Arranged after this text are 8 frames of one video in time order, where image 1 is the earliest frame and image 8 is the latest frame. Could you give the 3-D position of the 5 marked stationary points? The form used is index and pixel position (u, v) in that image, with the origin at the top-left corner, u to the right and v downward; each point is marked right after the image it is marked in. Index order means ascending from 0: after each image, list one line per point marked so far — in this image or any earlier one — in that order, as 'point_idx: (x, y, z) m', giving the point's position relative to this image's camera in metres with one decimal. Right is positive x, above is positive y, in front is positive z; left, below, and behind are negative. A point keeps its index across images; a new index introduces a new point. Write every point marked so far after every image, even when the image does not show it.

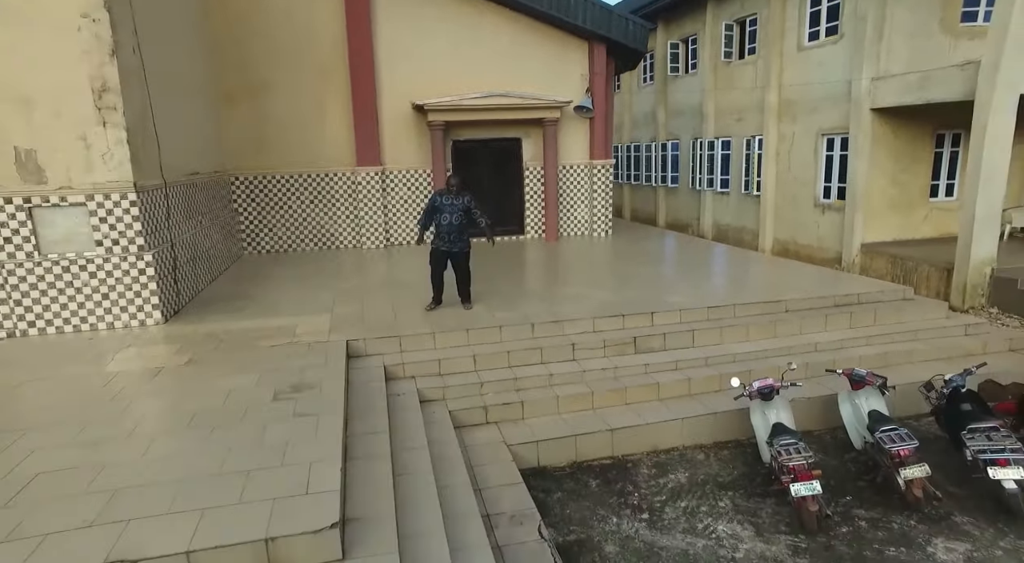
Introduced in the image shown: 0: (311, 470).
0: (-1.0, -1.0, +3.2) m
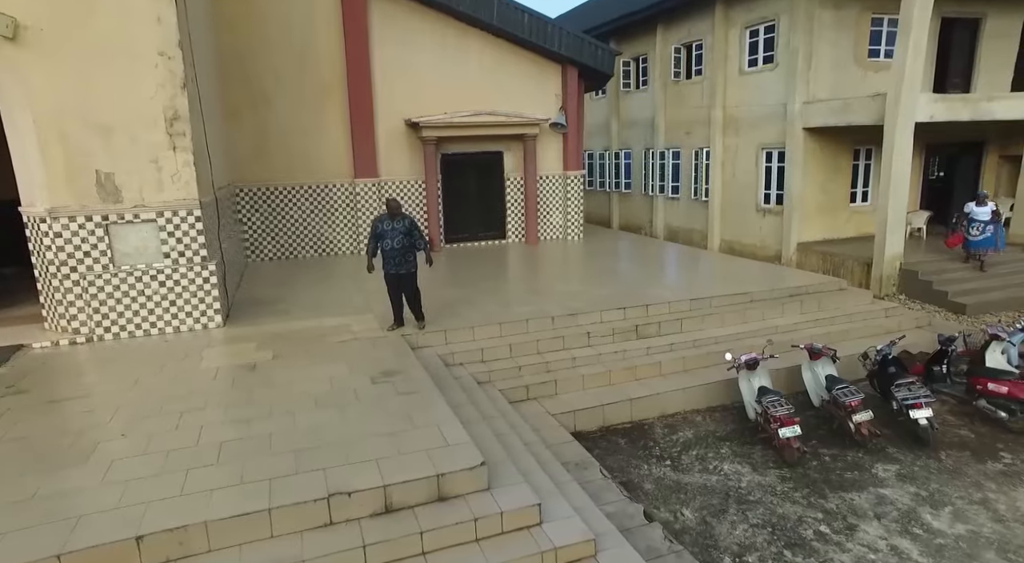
0: (-0.5, -1.0, +4.1) m
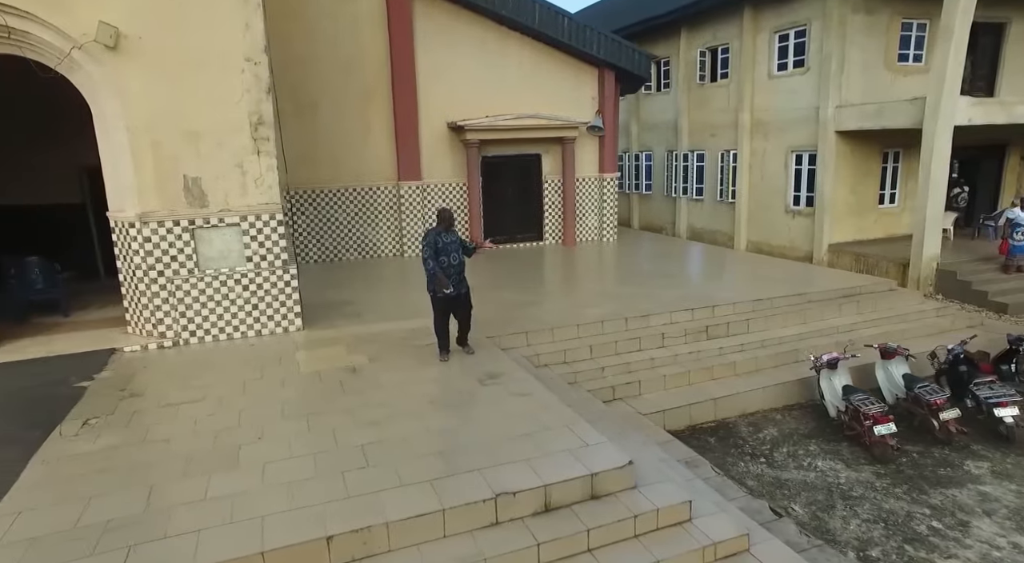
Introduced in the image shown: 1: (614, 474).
0: (+0.4, -1.0, +4.2) m
1: (+0.6, -1.2, +3.7) m
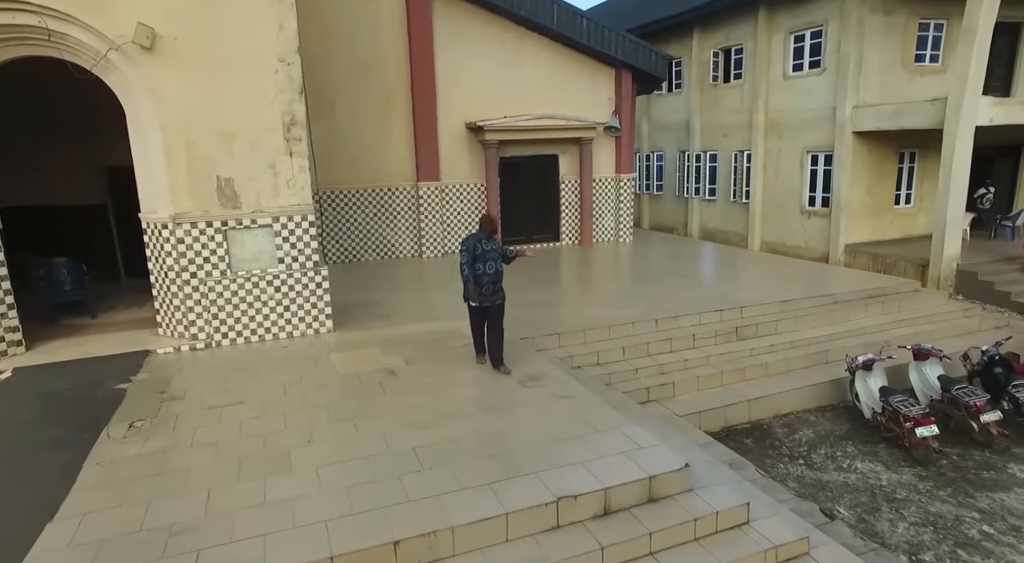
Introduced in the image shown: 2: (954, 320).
0: (+0.8, -1.0, +4.2) m
1: (+1.0, -1.2, +3.7) m
2: (+5.8, -0.5, +7.9) m
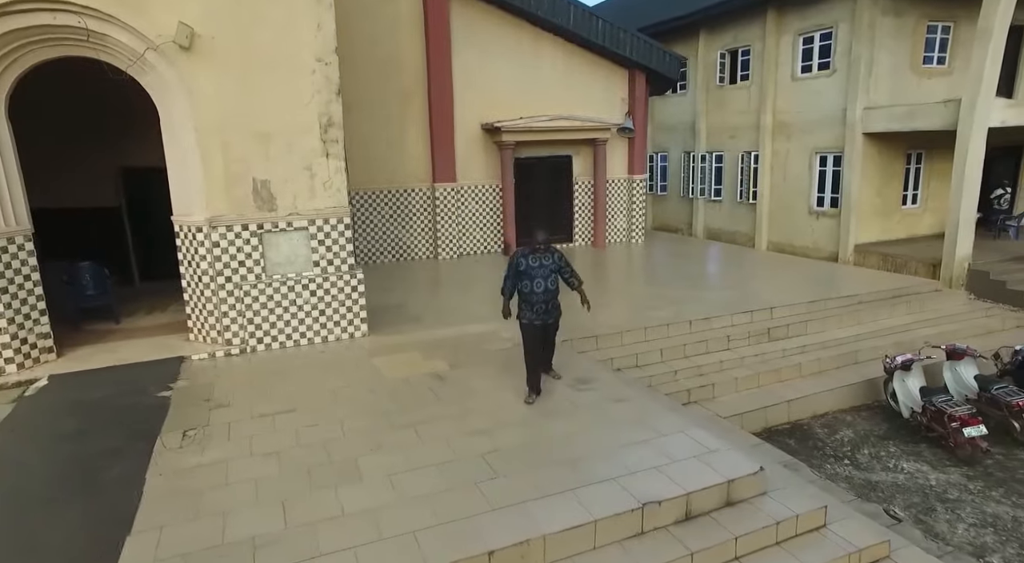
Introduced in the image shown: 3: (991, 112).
0: (+1.2, -1.1, +4.2) m
1: (+1.4, -1.2, +3.7) m
2: (+6.1, -0.5, +8.0) m
3: (+7.5, +2.7, +9.5) m
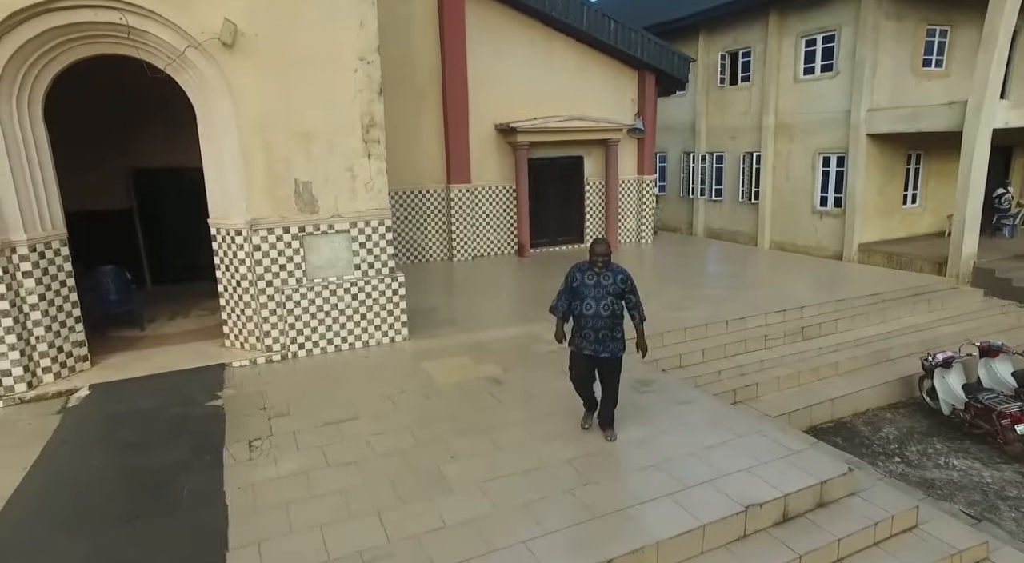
0: (+1.8, -1.1, +4.2) m
1: (+2.0, -1.2, +3.7) m
2: (+6.5, -0.5, +8.2) m
3: (+7.8, +2.7, +9.8) m
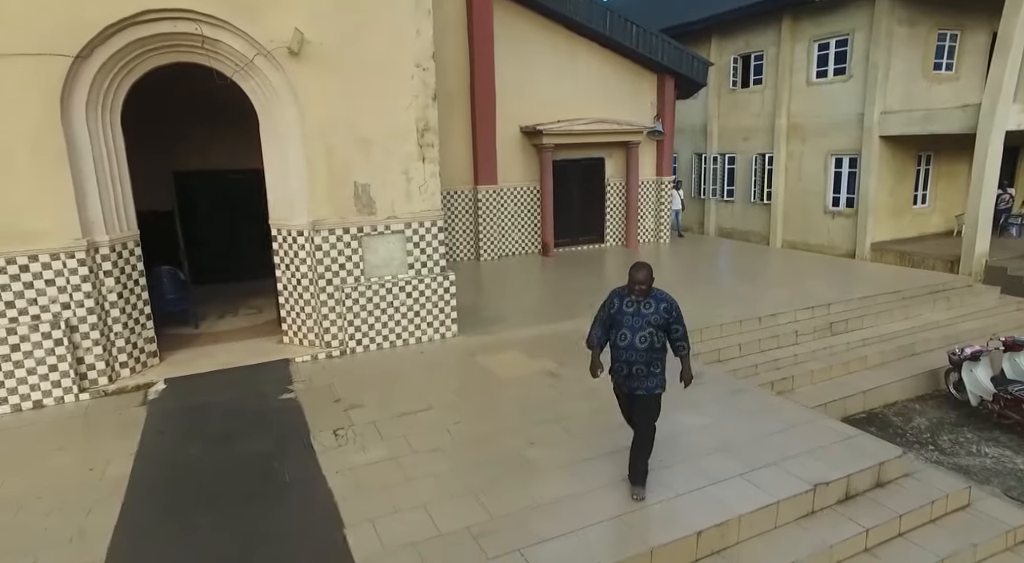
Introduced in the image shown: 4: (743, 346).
0: (+2.3, -1.0, +4.5) m
1: (+2.5, -1.2, +4.0) m
2: (+7.0, -0.4, +8.5) m
3: (+8.3, +2.7, +10.1) m
4: (+2.6, -0.7, +6.8) m
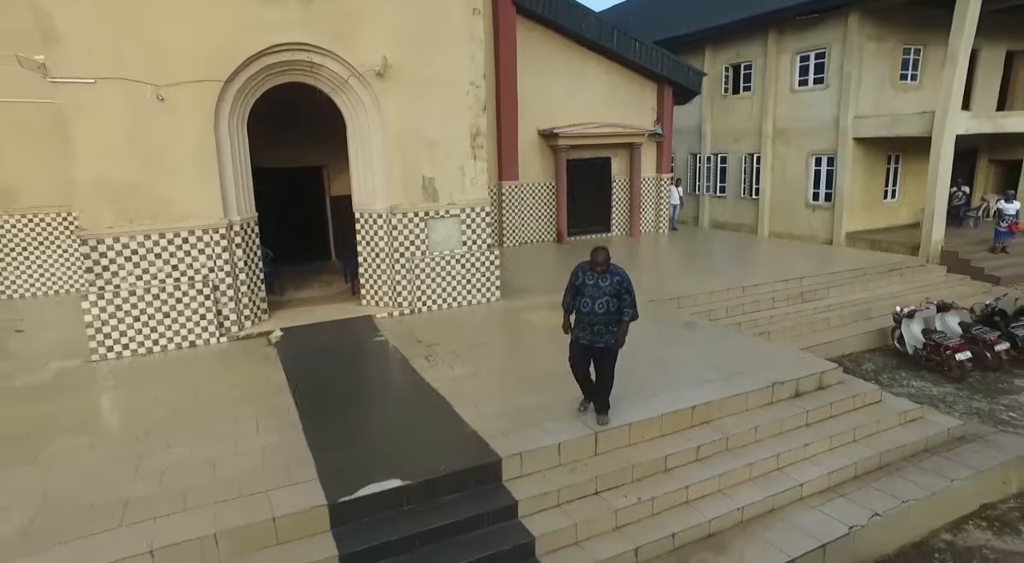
0: (+2.7, -0.7, +6.1) m
1: (+2.9, -0.9, +5.6) m
2: (+7.4, -0.1, +10.2) m
3: (+8.7, +3.1, +11.8) m
4: (+3.0, -0.4, +8.4) m
